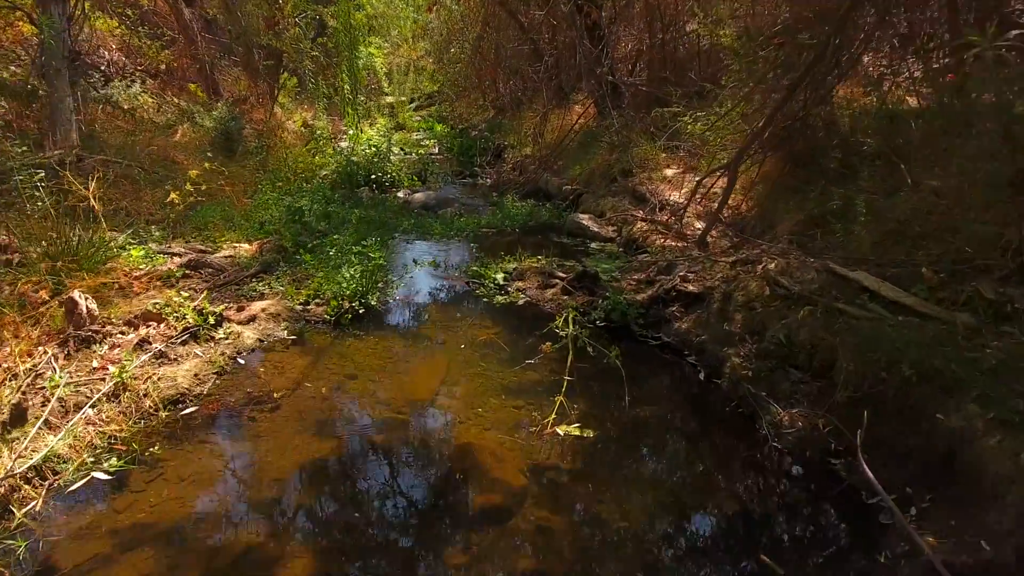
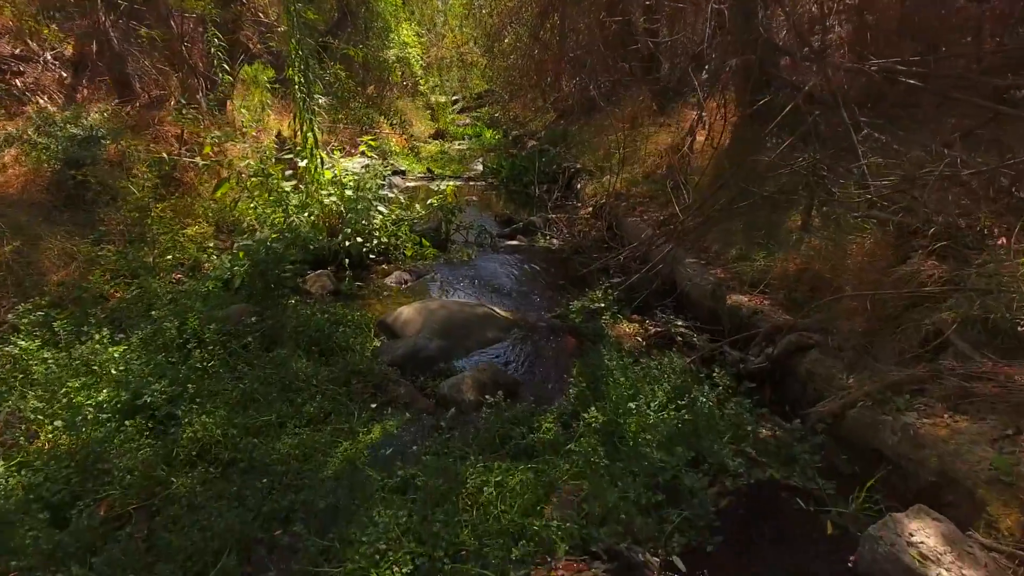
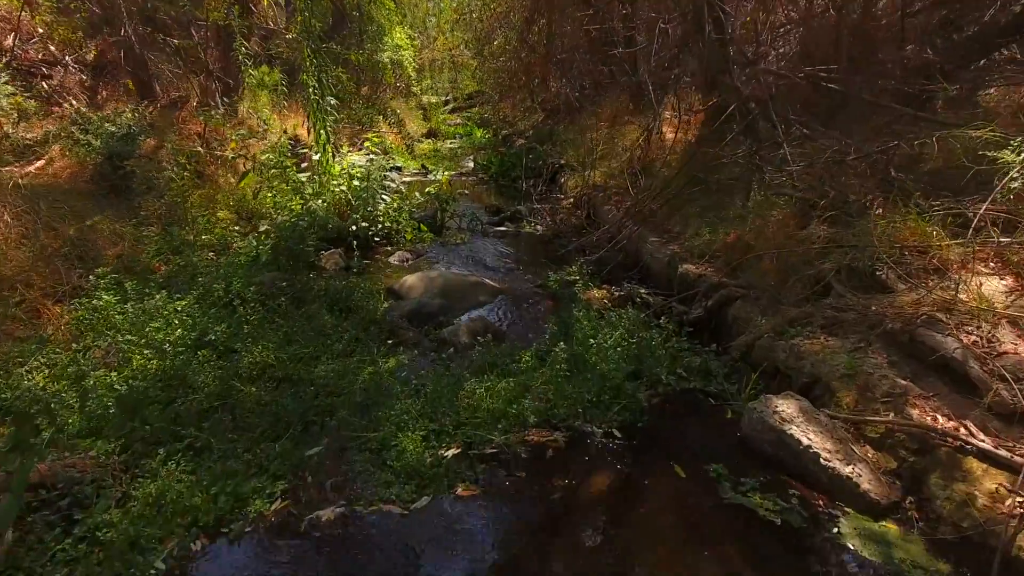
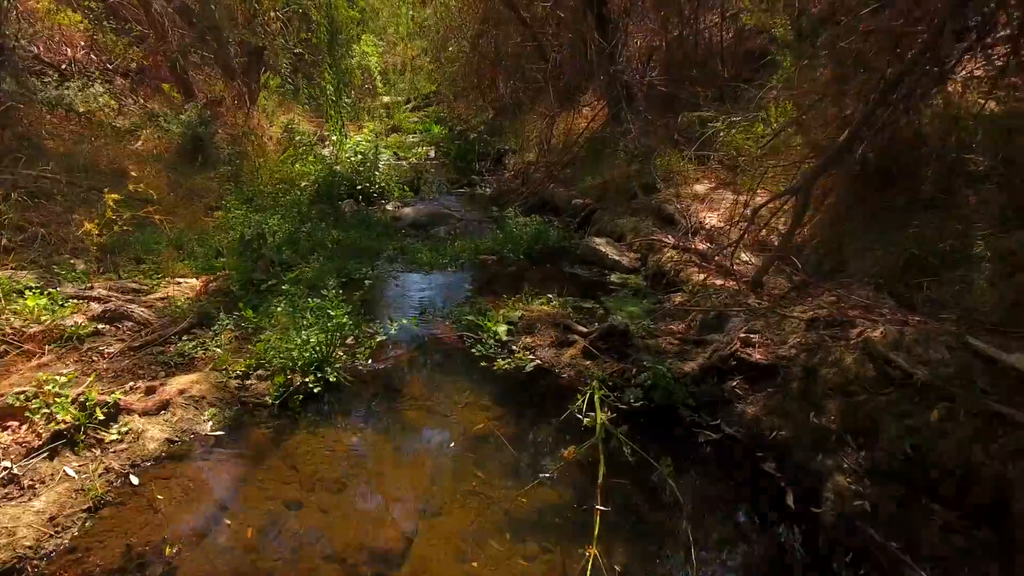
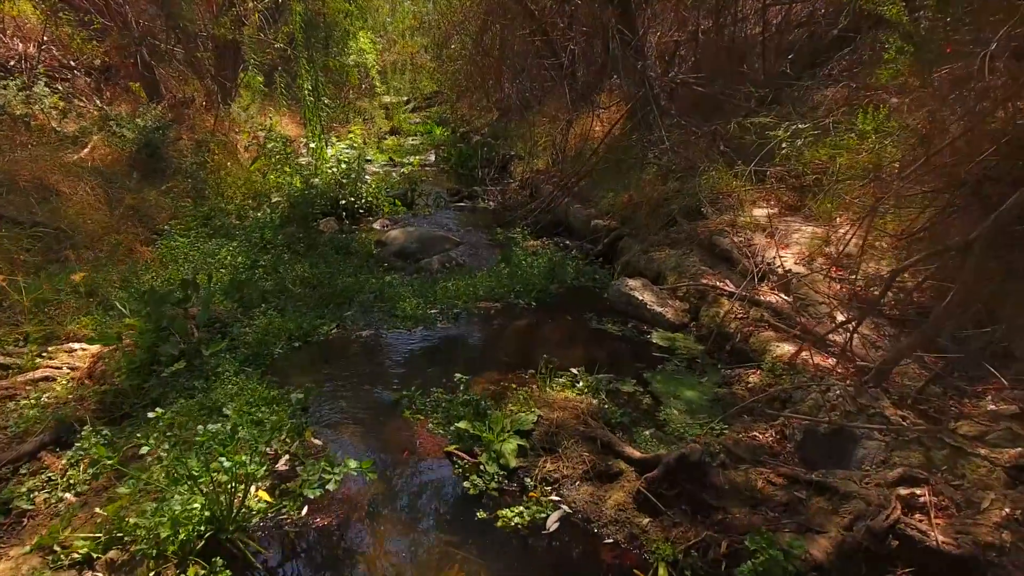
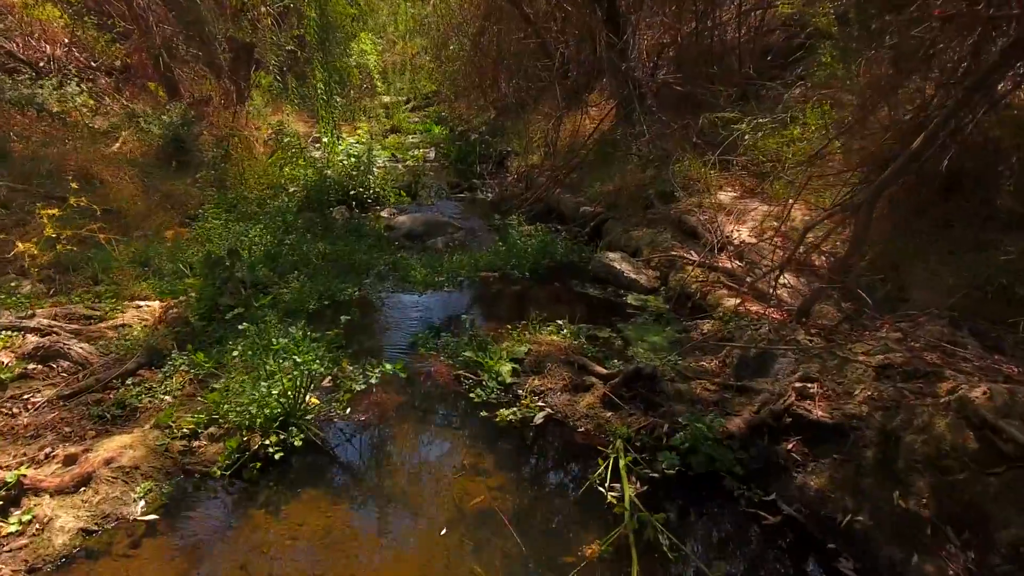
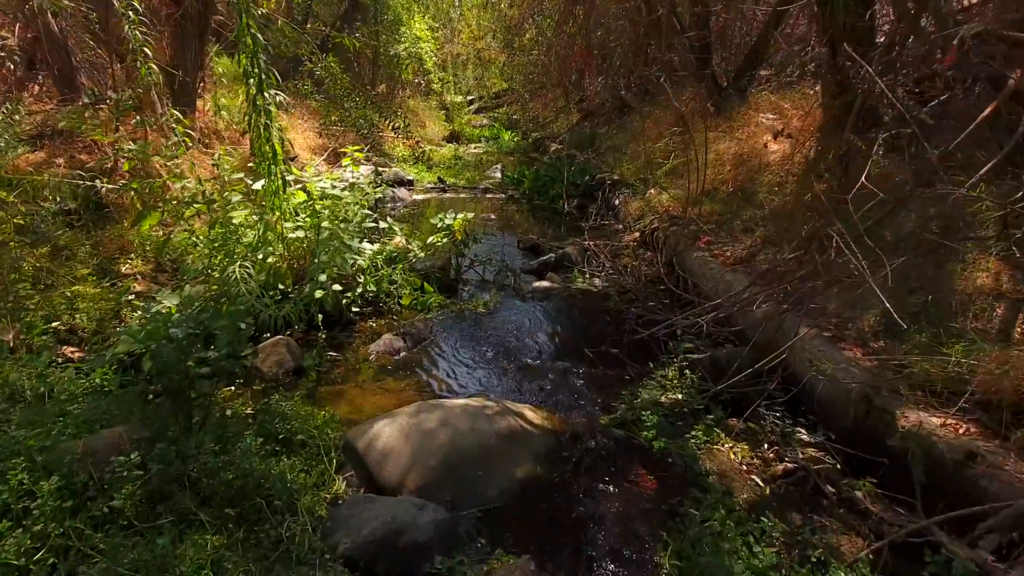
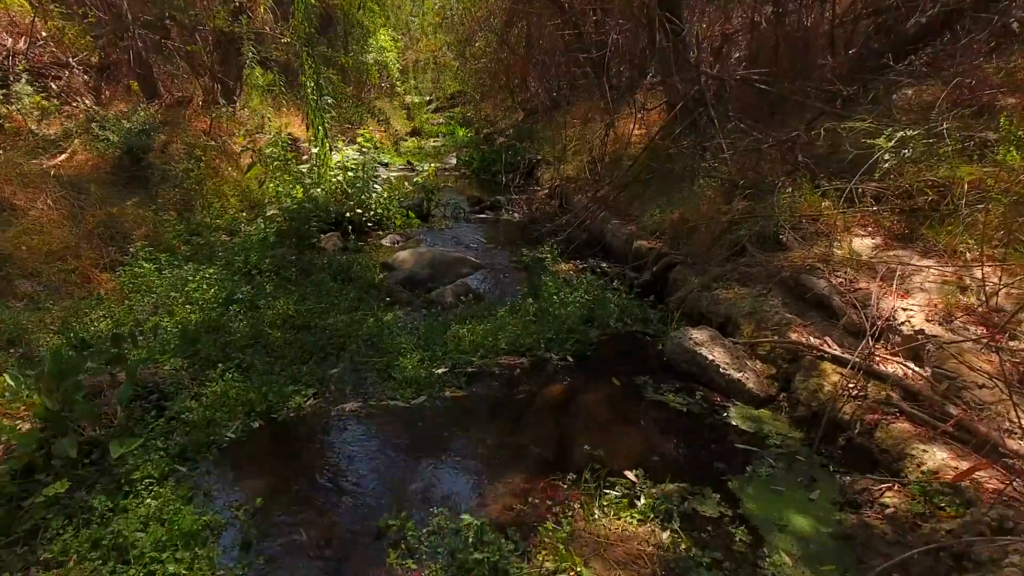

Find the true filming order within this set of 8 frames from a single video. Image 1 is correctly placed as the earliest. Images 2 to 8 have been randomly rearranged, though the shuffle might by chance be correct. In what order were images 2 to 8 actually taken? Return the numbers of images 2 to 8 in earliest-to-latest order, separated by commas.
4, 6, 5, 8, 3, 2, 7
